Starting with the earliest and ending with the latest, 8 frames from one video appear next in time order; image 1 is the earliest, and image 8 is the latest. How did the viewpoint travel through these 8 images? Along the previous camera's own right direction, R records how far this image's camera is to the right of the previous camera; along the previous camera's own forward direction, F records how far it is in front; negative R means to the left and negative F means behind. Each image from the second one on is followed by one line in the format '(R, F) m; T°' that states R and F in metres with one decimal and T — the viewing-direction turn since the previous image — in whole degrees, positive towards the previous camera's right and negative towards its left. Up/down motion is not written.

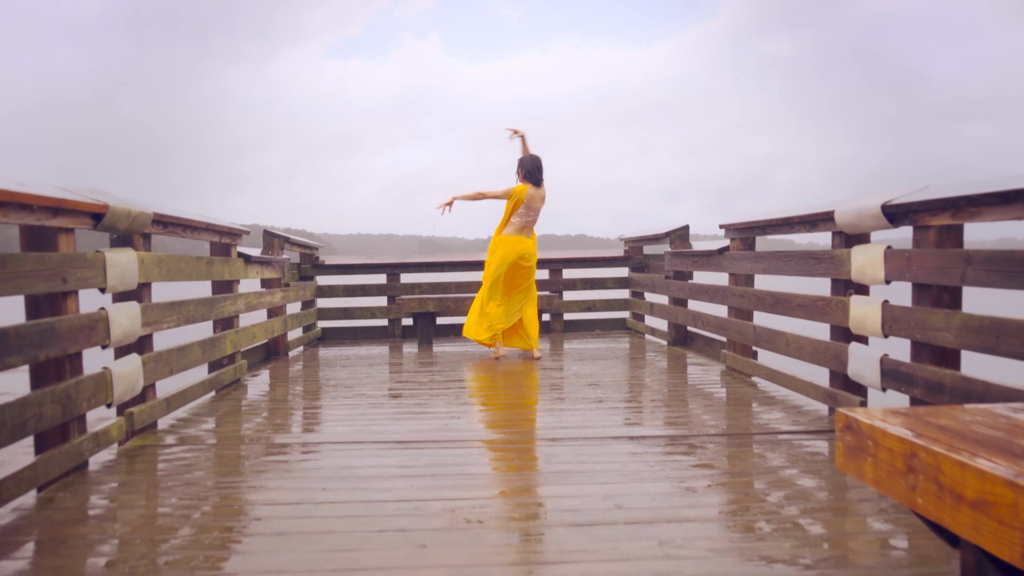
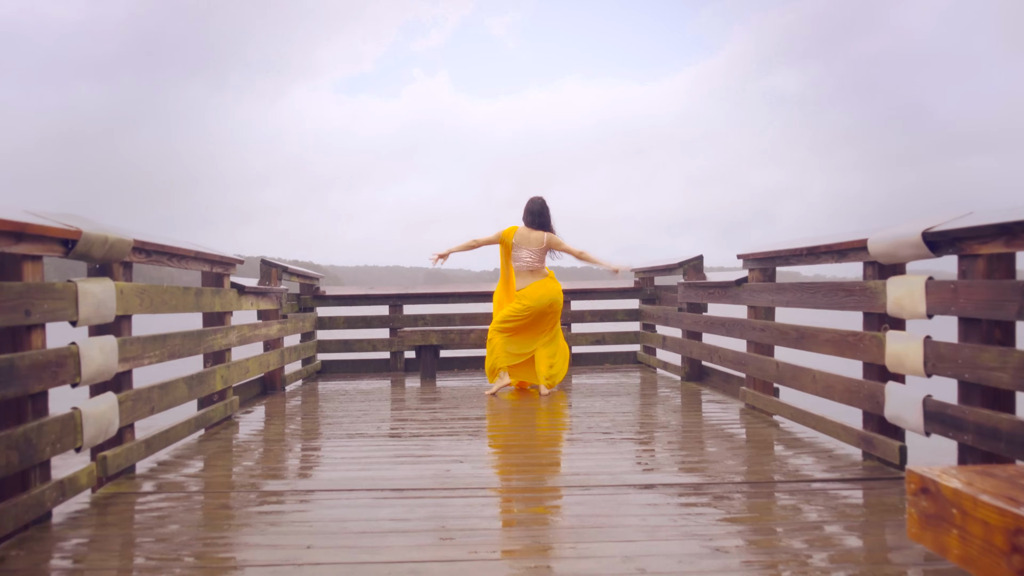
(0.0, +0.2) m; -1°
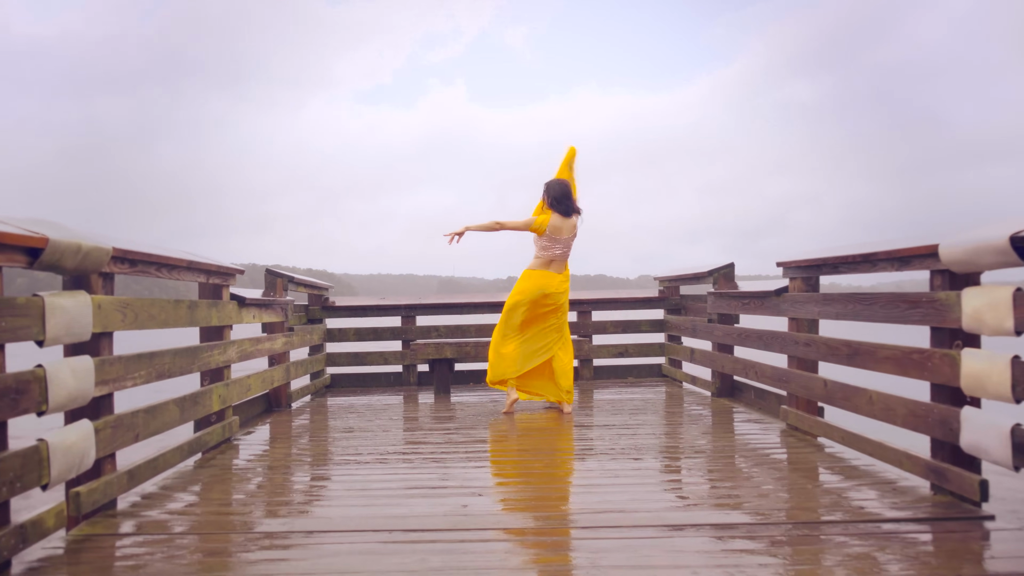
(0.0, +0.3) m; -1°
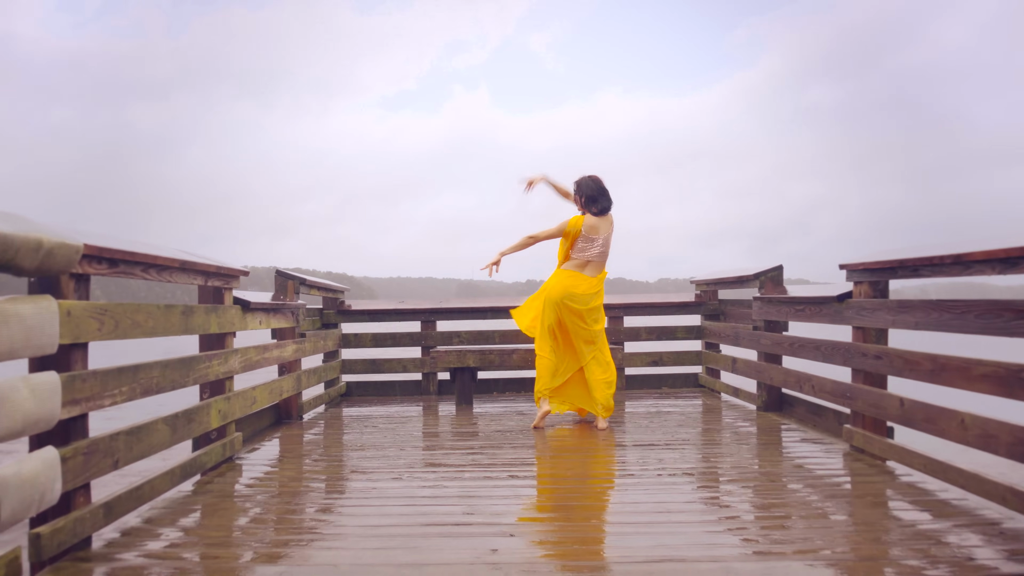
(-0.1, +0.4) m; -2°
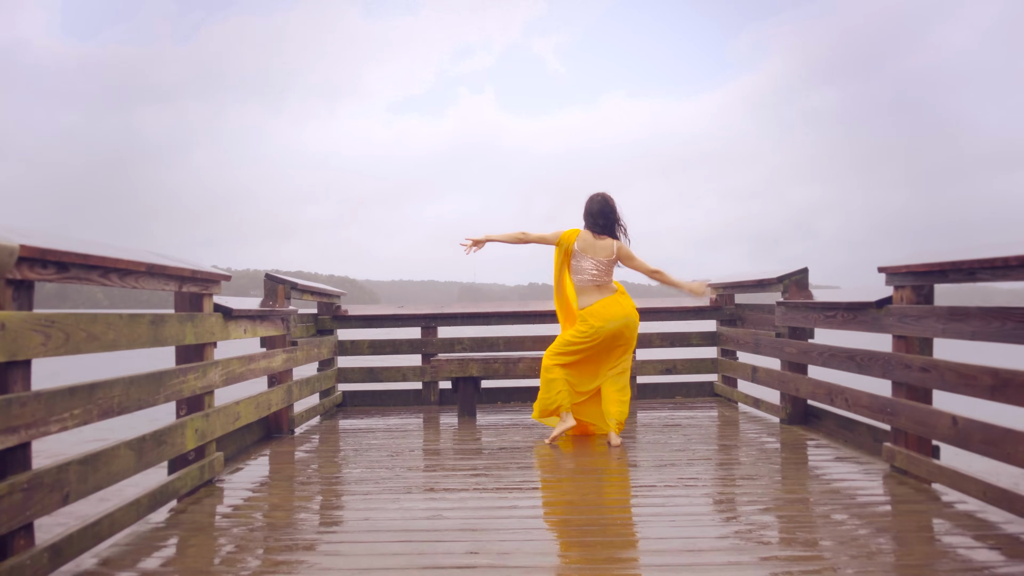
(0.0, +0.3) m; 0°
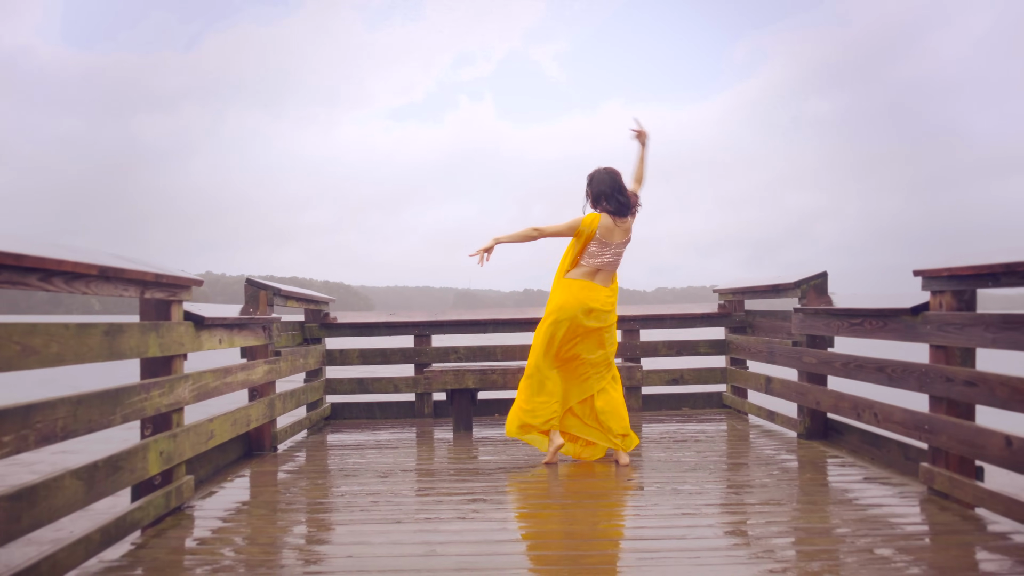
(0.0, +0.3) m; +1°
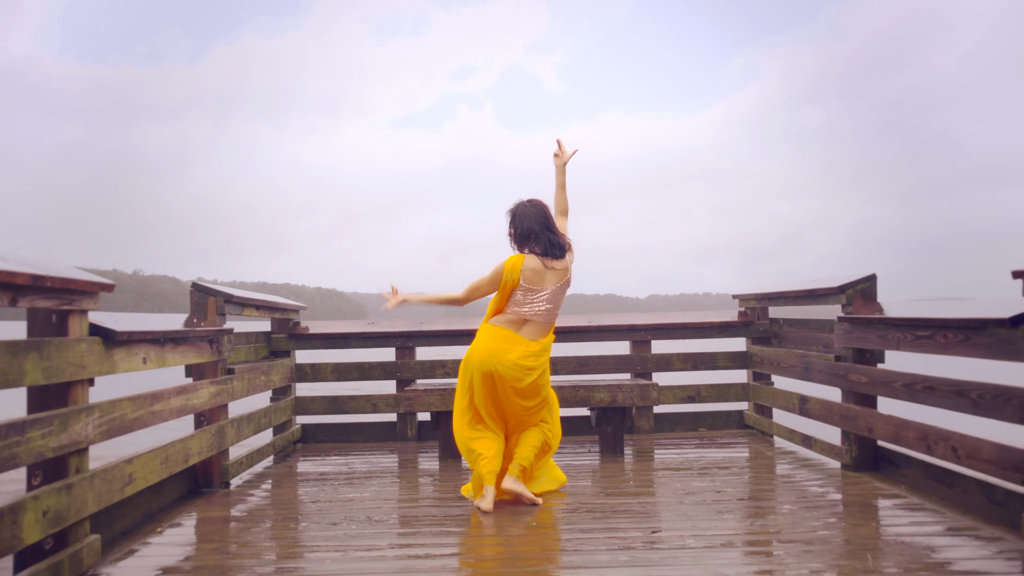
(0.0, +0.7) m; +1°
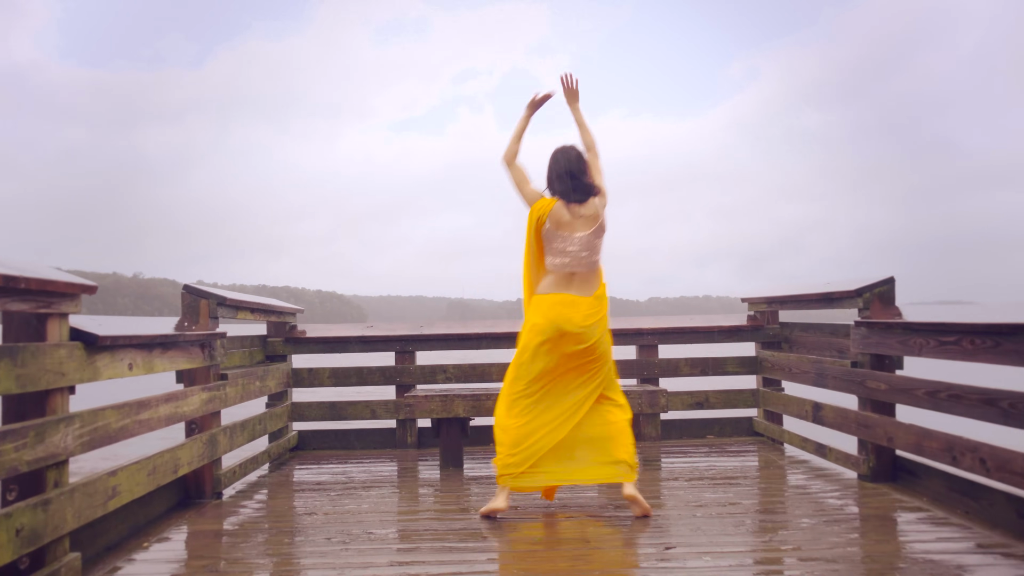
(0.0, +0.1) m; 0°
